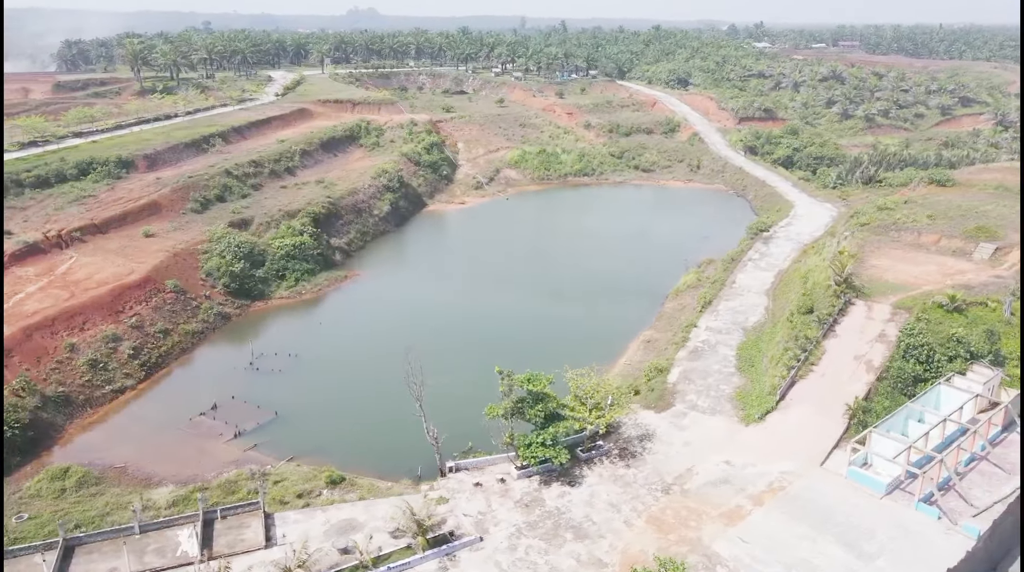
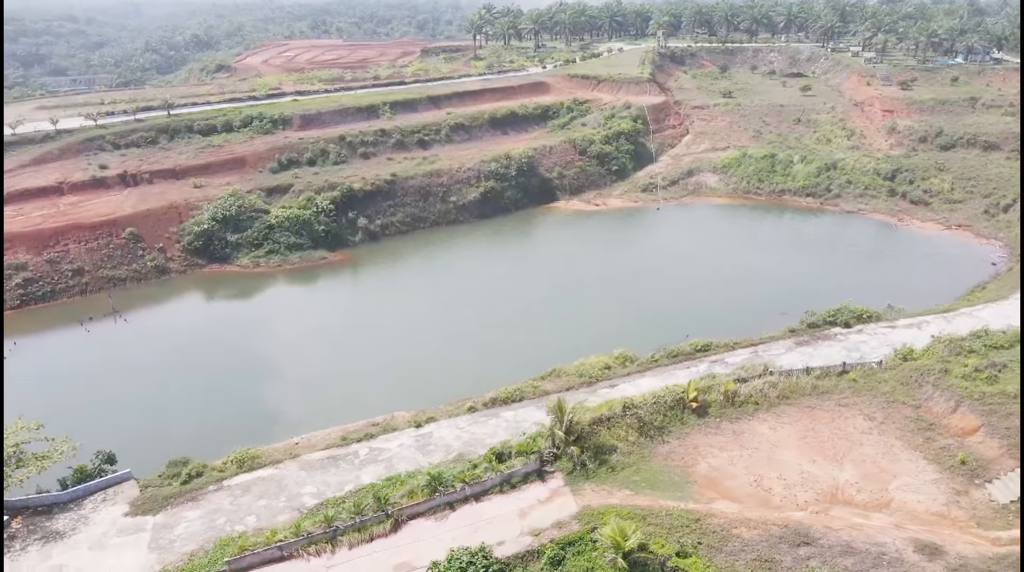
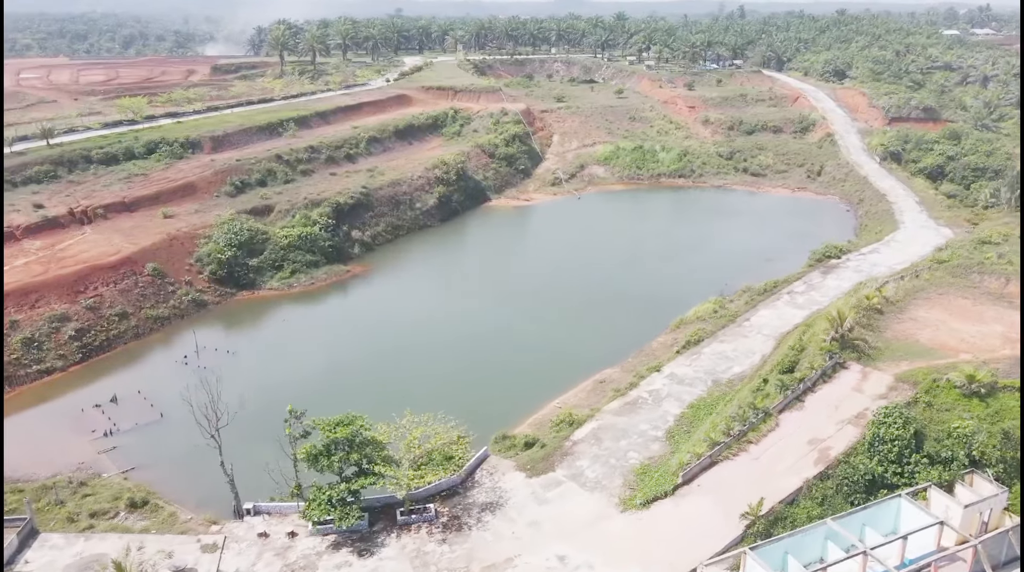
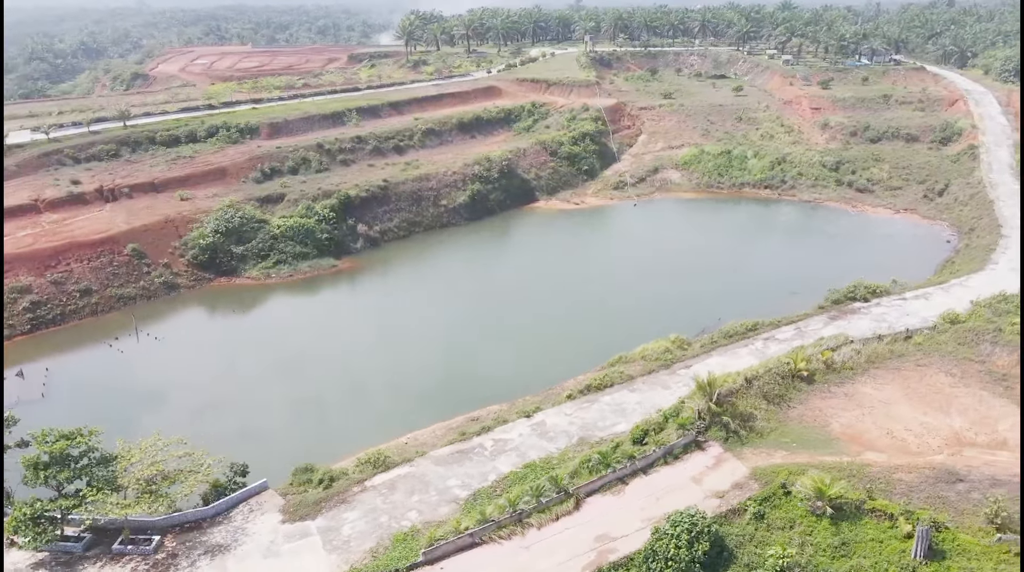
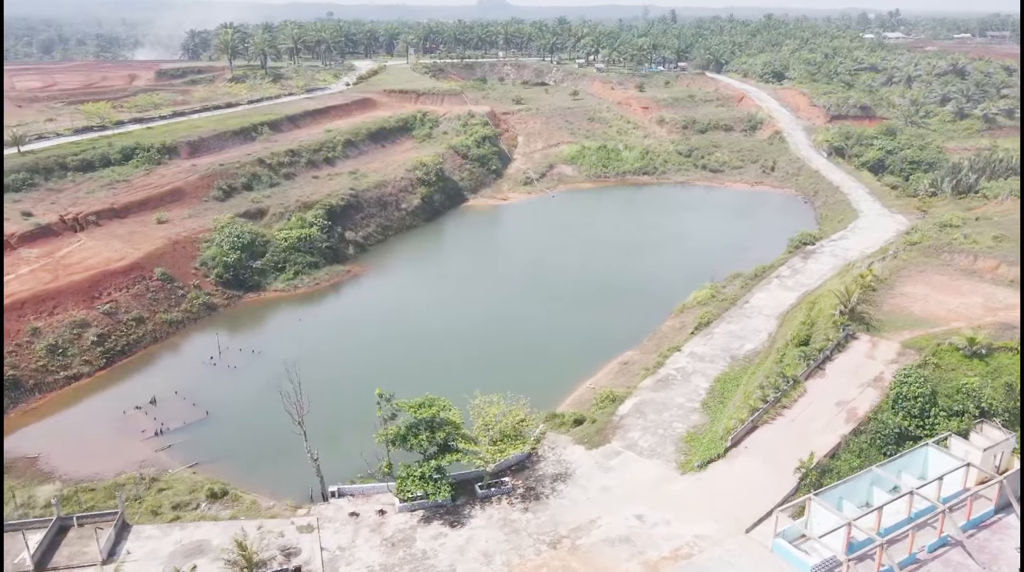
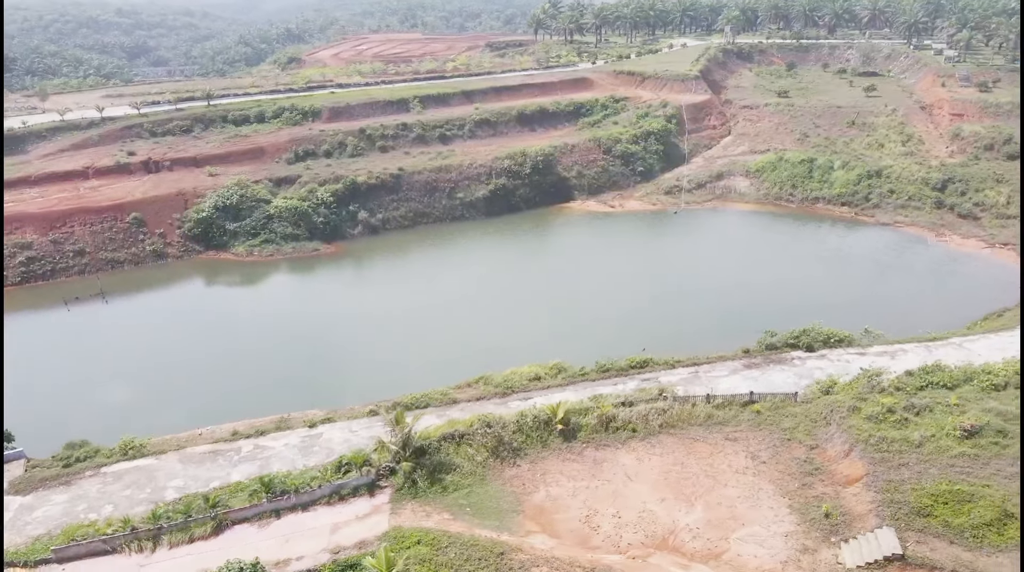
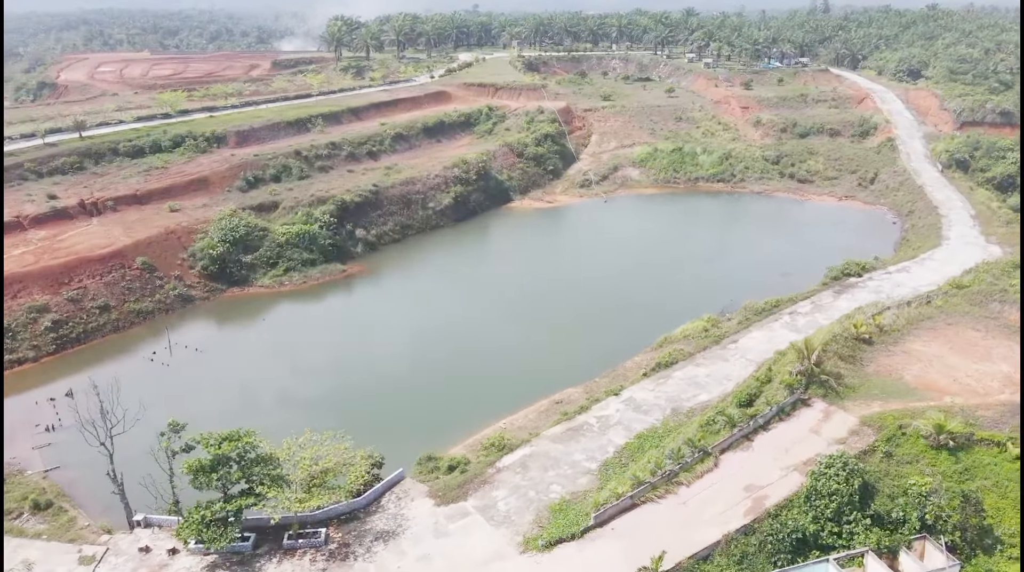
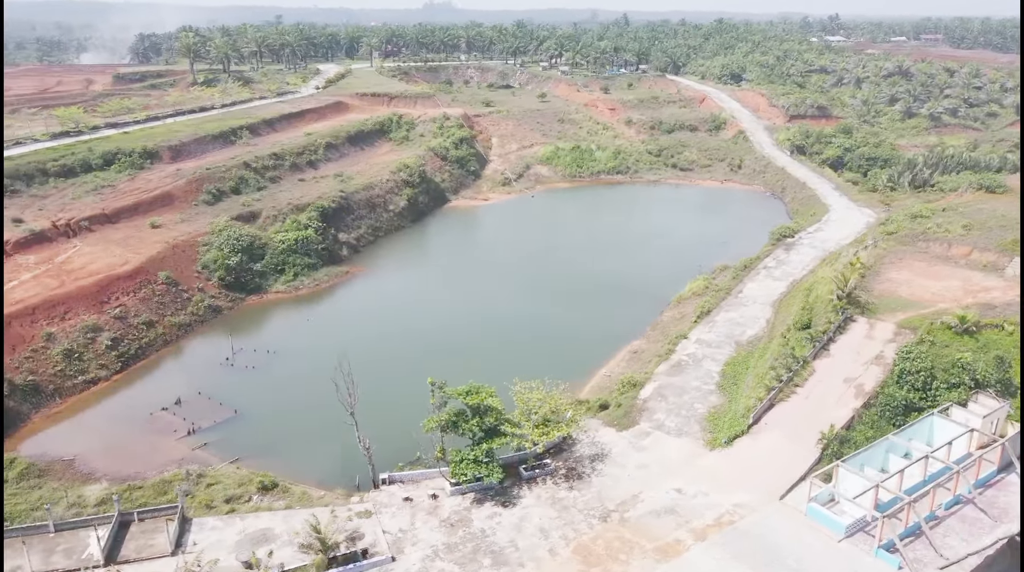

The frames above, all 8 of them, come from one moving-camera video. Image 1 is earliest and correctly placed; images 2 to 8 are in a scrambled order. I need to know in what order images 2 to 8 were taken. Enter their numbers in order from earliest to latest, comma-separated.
8, 5, 3, 7, 4, 2, 6
